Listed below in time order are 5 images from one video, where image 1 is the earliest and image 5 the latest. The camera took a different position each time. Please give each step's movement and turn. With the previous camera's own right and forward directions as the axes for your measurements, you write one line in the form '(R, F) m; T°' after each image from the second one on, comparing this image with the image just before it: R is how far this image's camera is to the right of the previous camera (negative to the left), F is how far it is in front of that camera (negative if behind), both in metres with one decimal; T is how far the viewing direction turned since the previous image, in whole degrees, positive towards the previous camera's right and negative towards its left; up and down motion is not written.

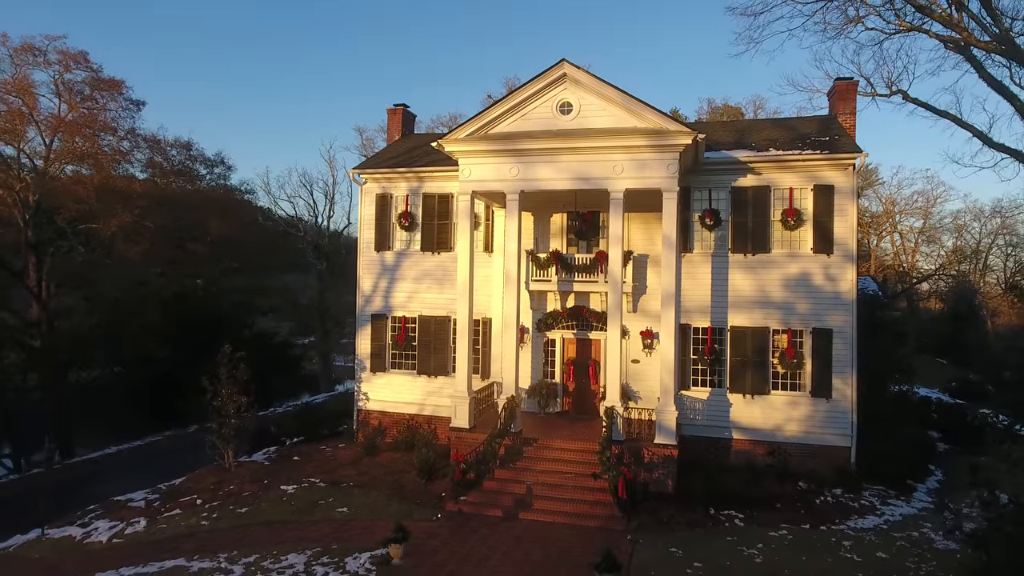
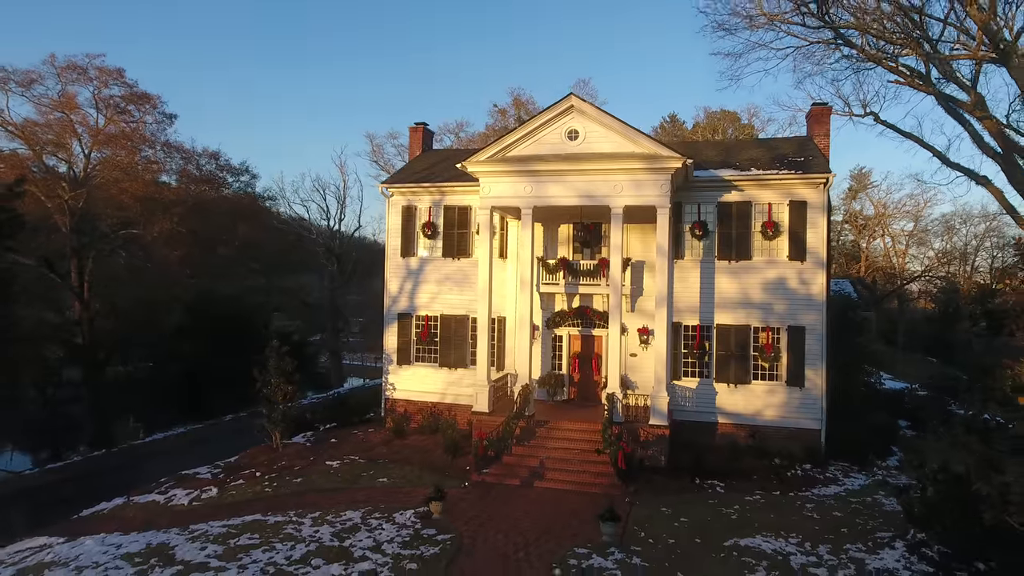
(-0.4, -2.0) m; 0°
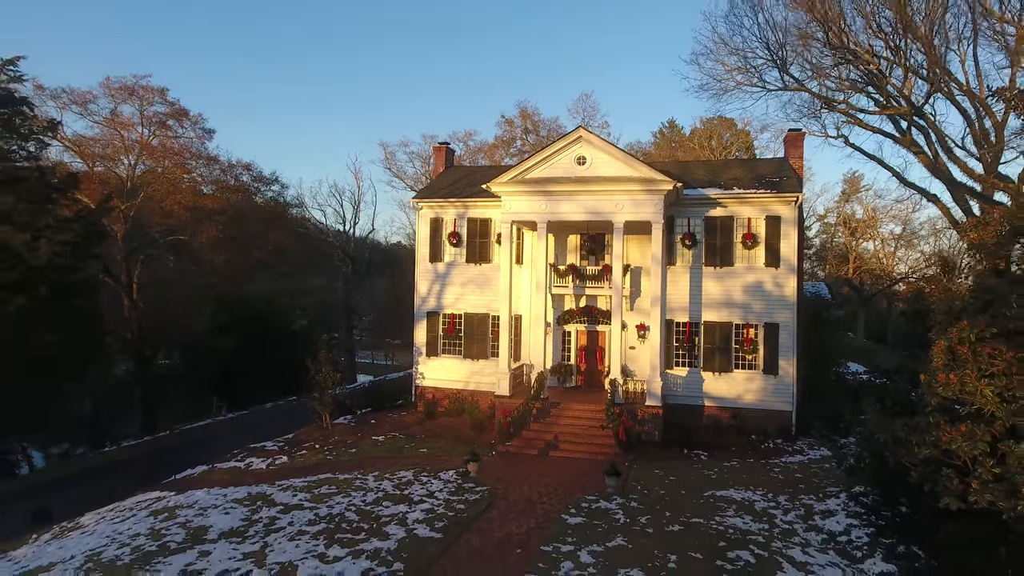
(-0.5, -2.7) m; 0°
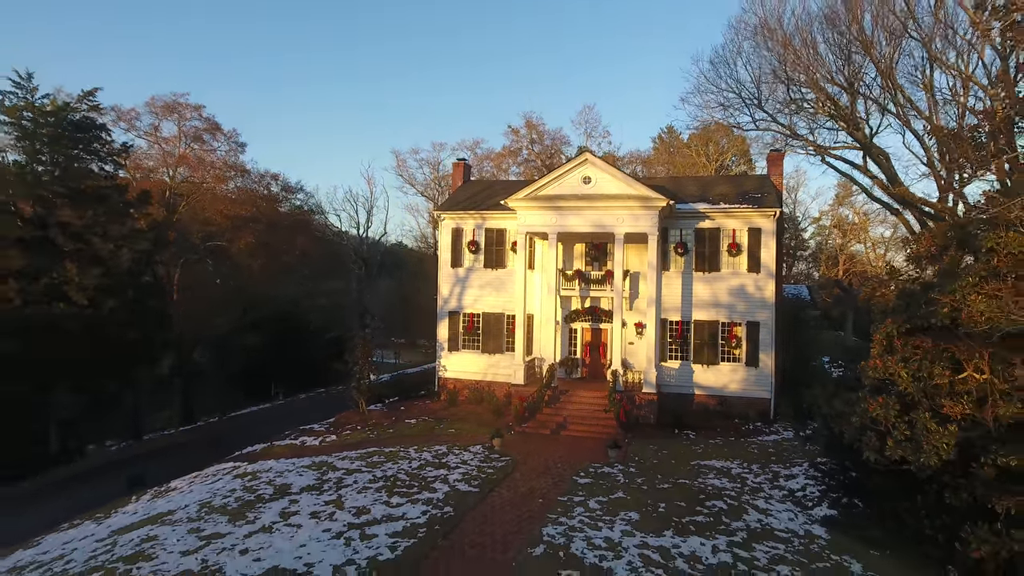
(-0.5, -2.6) m; 0°
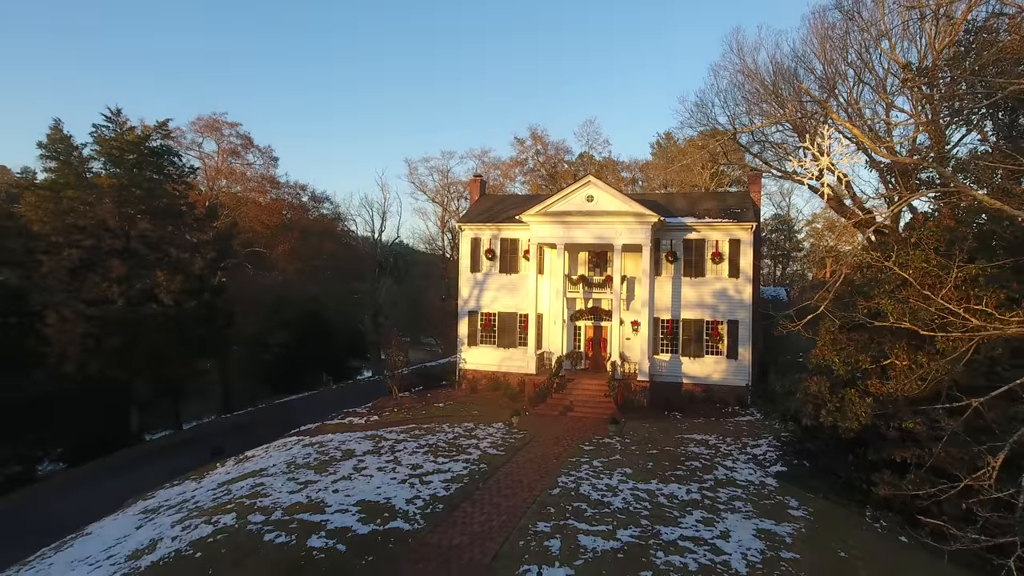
(-0.5, -3.3) m; 0°
